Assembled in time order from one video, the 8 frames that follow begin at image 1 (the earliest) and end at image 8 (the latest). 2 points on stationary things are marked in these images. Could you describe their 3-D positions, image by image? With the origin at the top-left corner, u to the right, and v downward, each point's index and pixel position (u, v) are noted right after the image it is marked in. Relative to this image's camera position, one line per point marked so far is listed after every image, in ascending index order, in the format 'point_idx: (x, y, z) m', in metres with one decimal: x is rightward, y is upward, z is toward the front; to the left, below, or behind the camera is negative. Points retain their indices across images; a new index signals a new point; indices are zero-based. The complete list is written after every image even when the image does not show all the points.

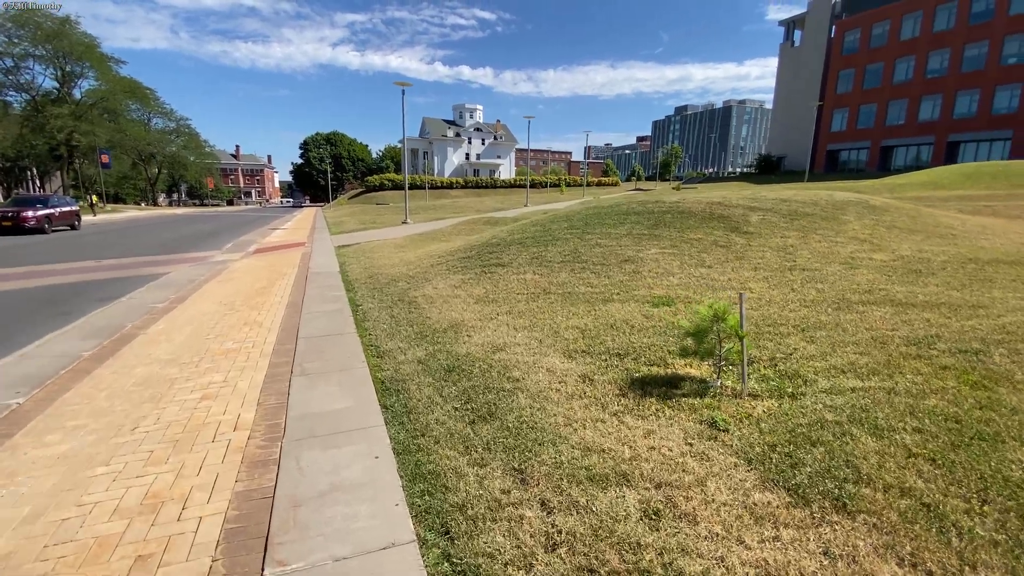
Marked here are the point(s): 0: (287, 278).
0: (-5.1, +0.2, +11.0) m
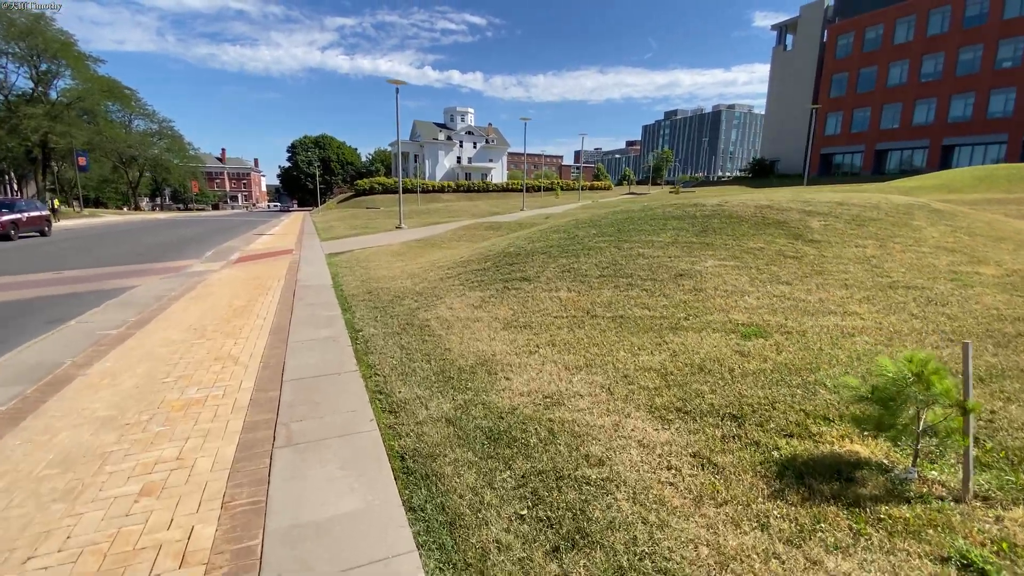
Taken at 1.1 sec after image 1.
0: (-4.7, -0.1, +9.5) m
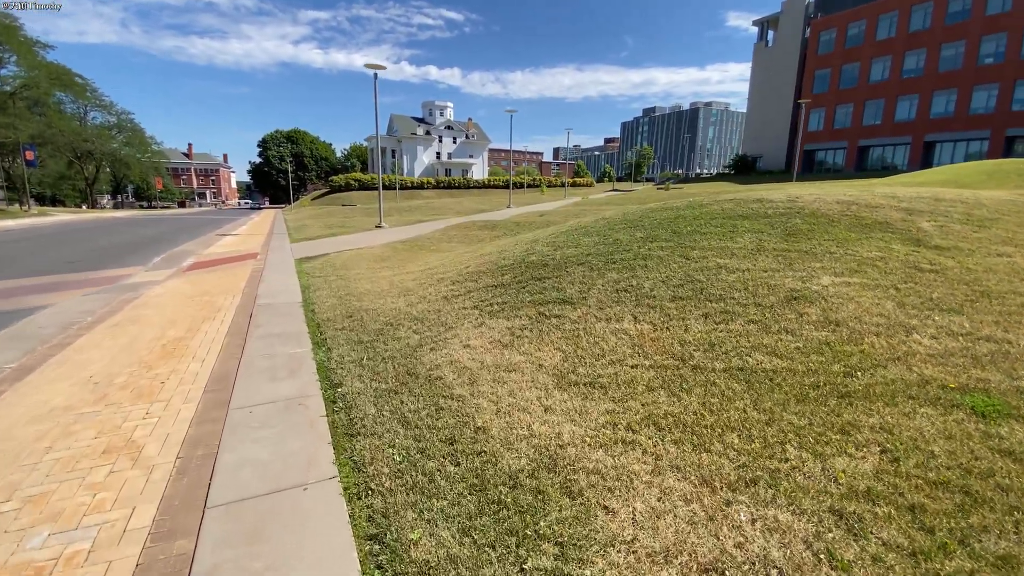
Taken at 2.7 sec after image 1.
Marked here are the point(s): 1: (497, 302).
0: (-4.3, -0.4, +7.2) m
1: (-0.2, -0.1, +5.9) m
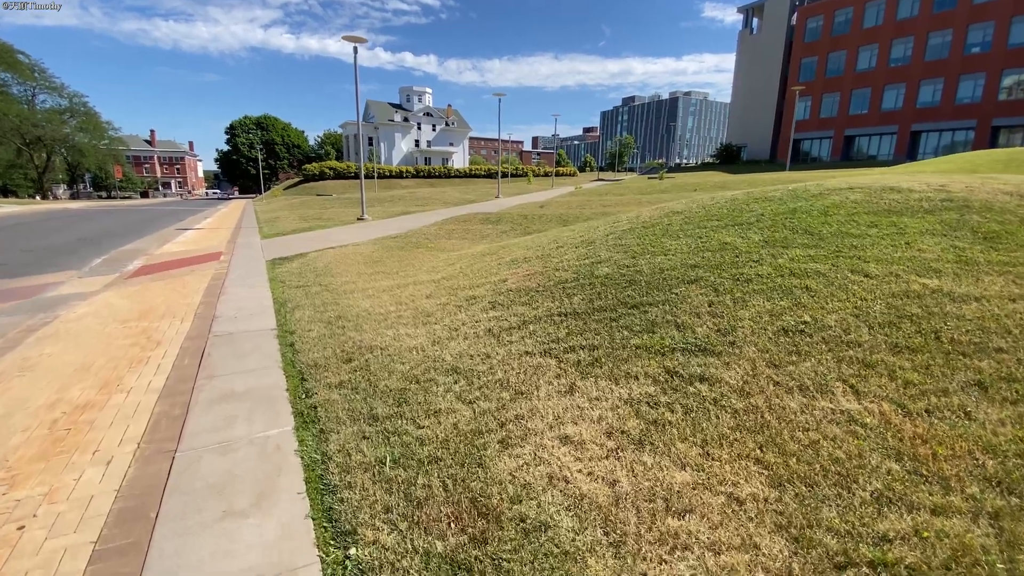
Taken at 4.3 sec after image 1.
0: (-3.6, -0.7, +5.0) m
1: (+0.6, -0.4, +3.9) m
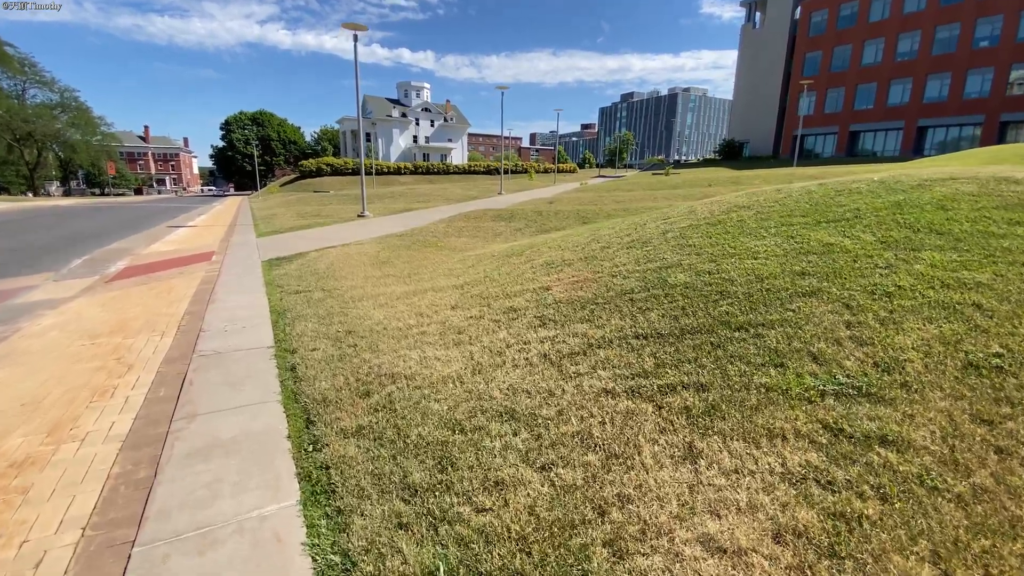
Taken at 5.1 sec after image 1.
0: (-3.2, -0.8, +4.0) m
1: (+1.0, -0.5, +2.9) m
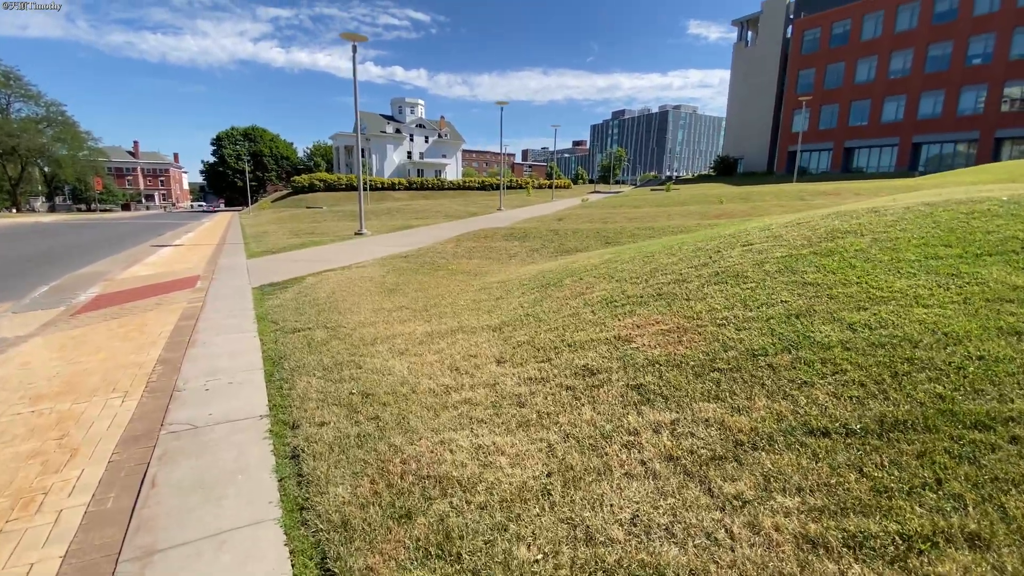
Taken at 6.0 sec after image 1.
0: (-2.6, -1.2, +2.9) m
1: (+1.6, -0.9, +1.8) m
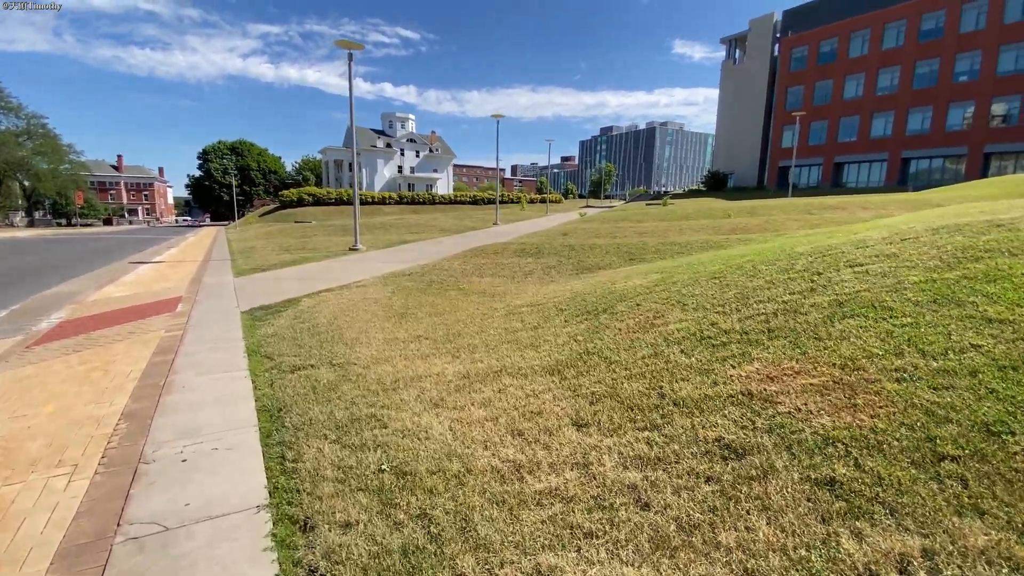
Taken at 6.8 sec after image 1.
0: (-2.1, -1.4, +1.8) m
1: (+2.1, -1.0, +0.9) m
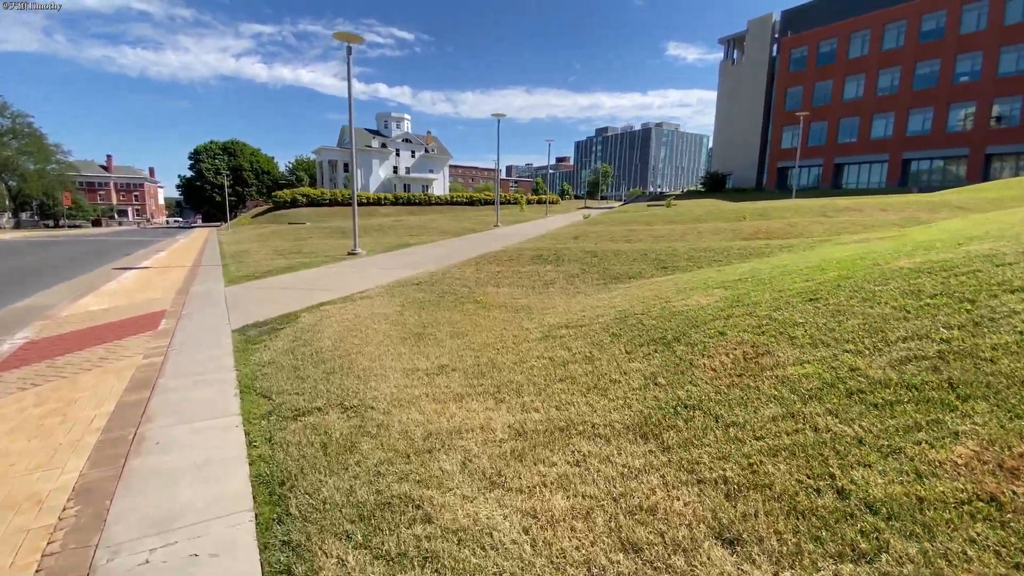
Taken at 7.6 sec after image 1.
0: (-1.6, -1.6, +0.9) m
1: (+2.6, -1.2, 0.0) m
